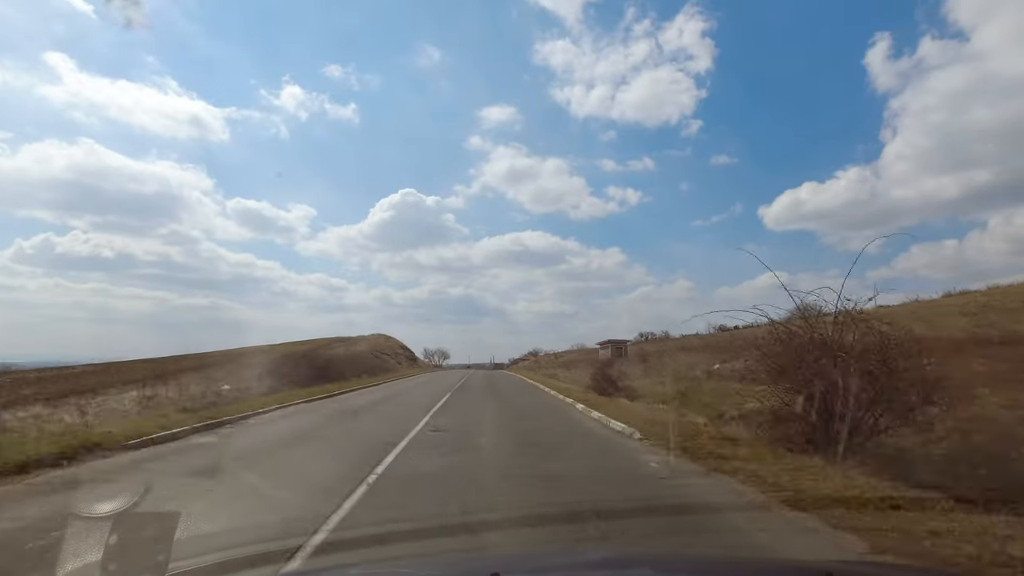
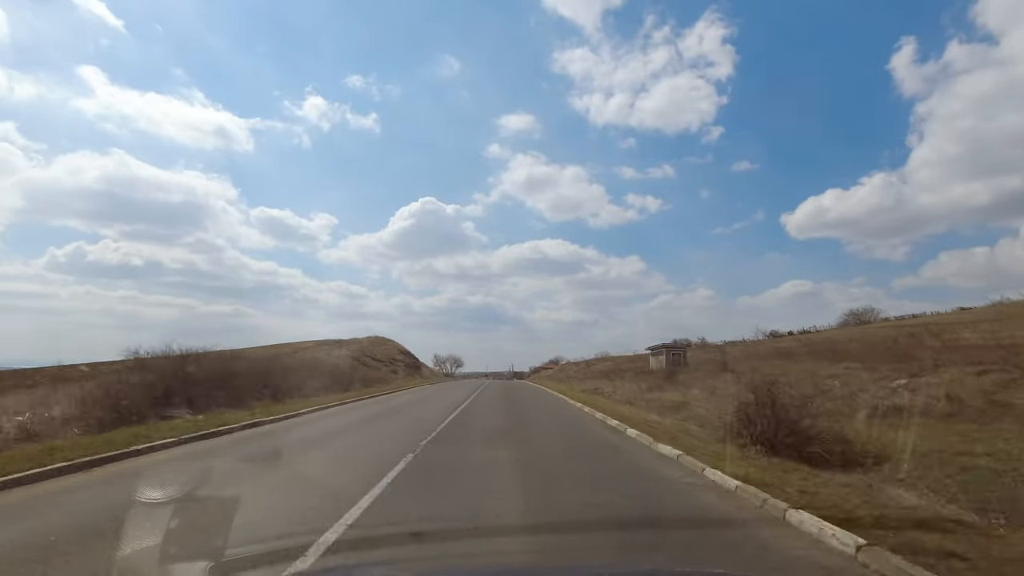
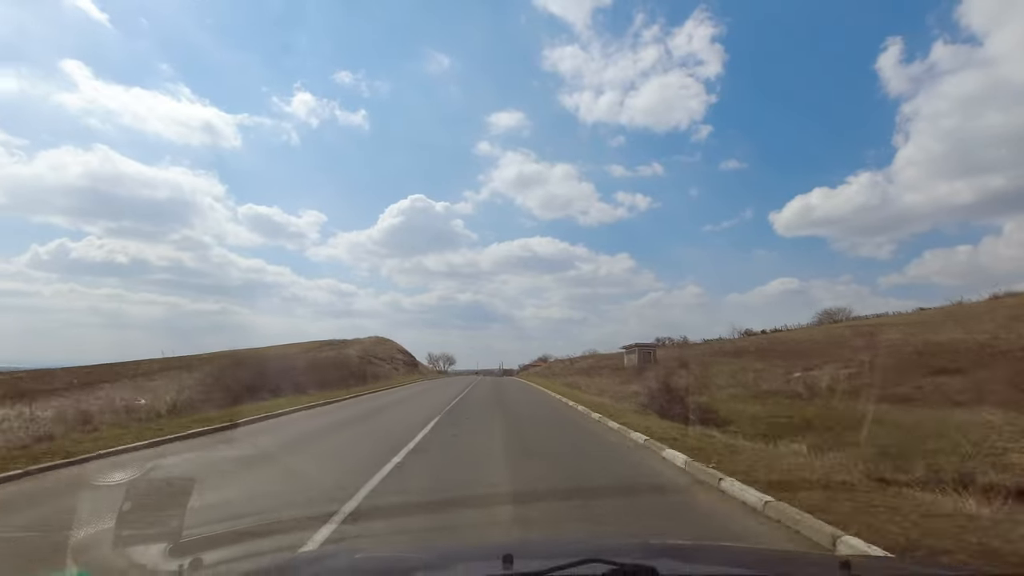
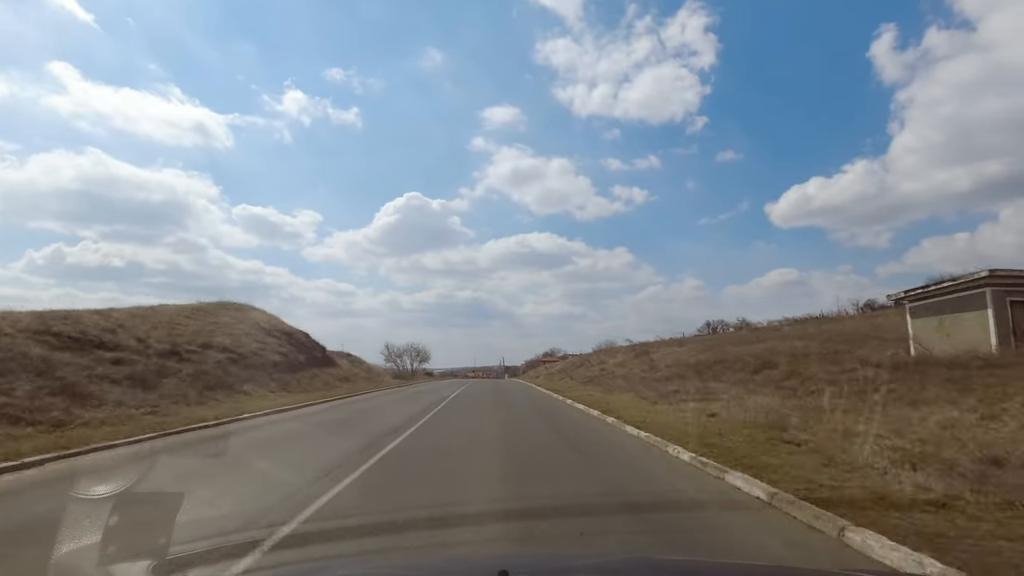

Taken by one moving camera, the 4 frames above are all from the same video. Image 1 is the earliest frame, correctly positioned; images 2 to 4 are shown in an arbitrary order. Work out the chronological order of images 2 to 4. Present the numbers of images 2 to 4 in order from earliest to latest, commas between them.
3, 2, 4
